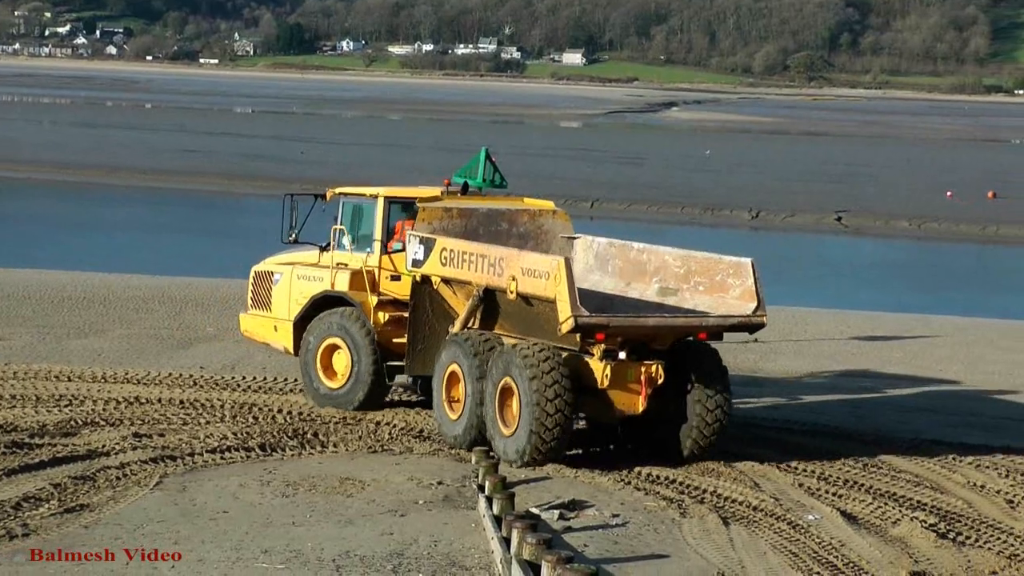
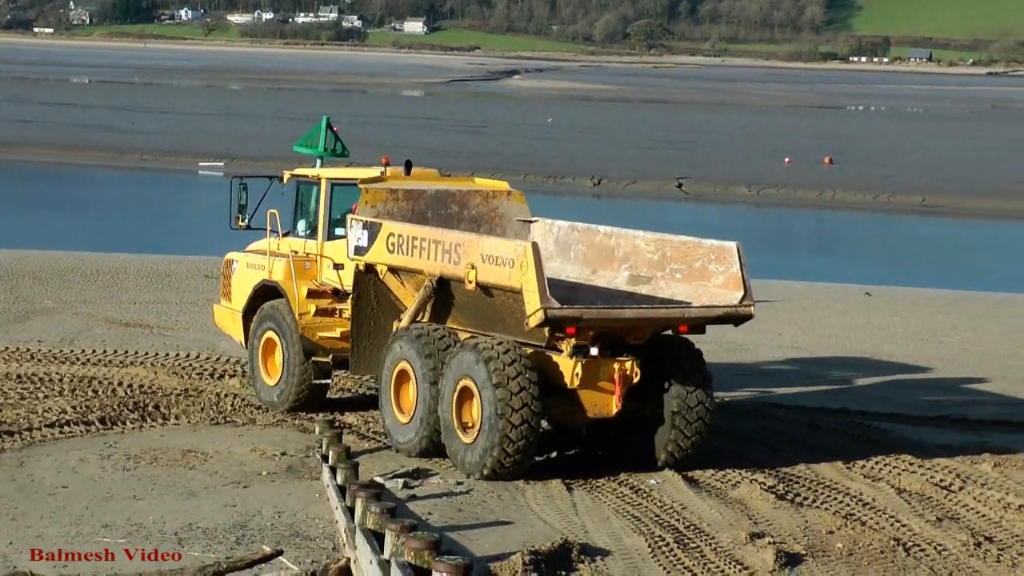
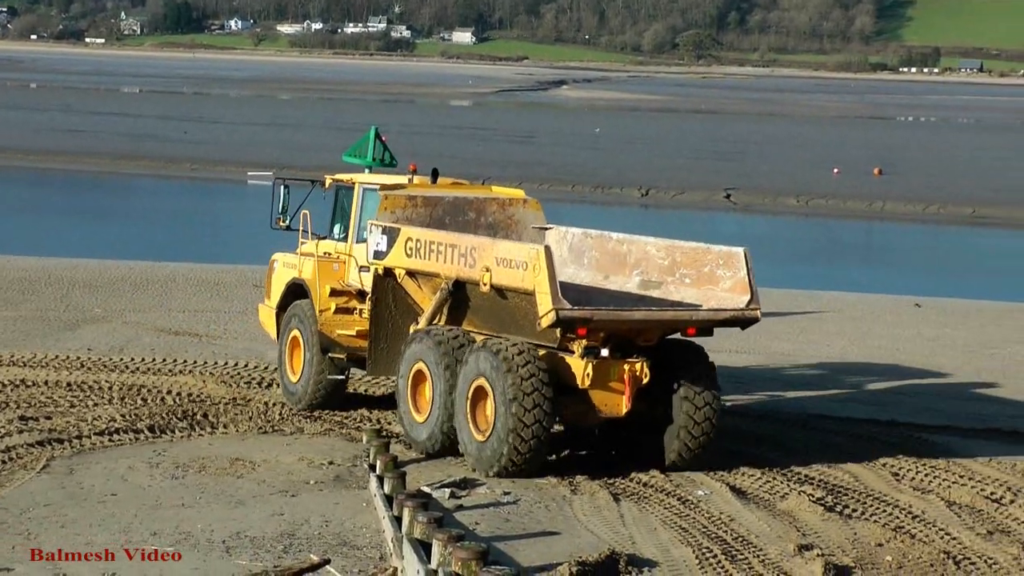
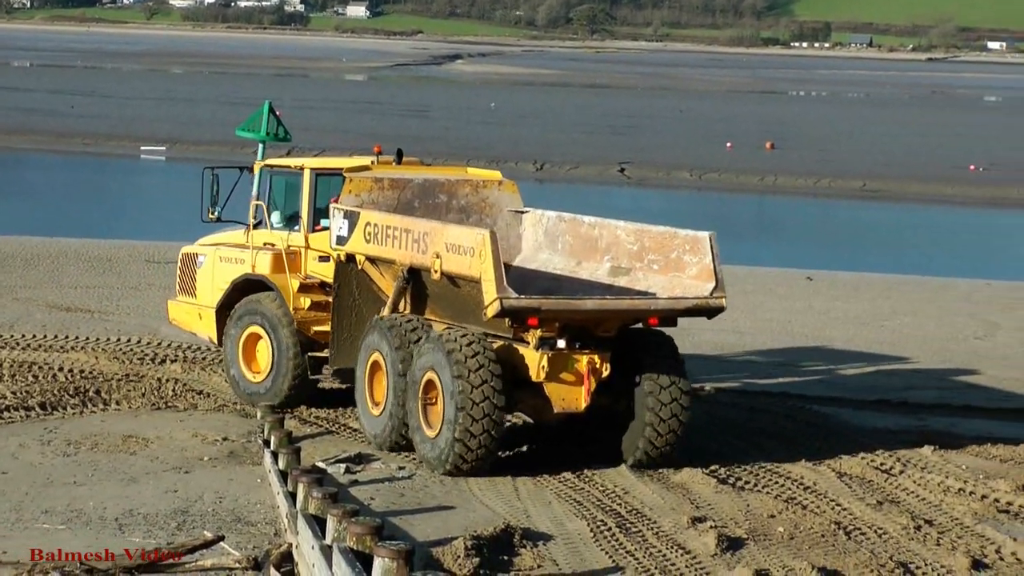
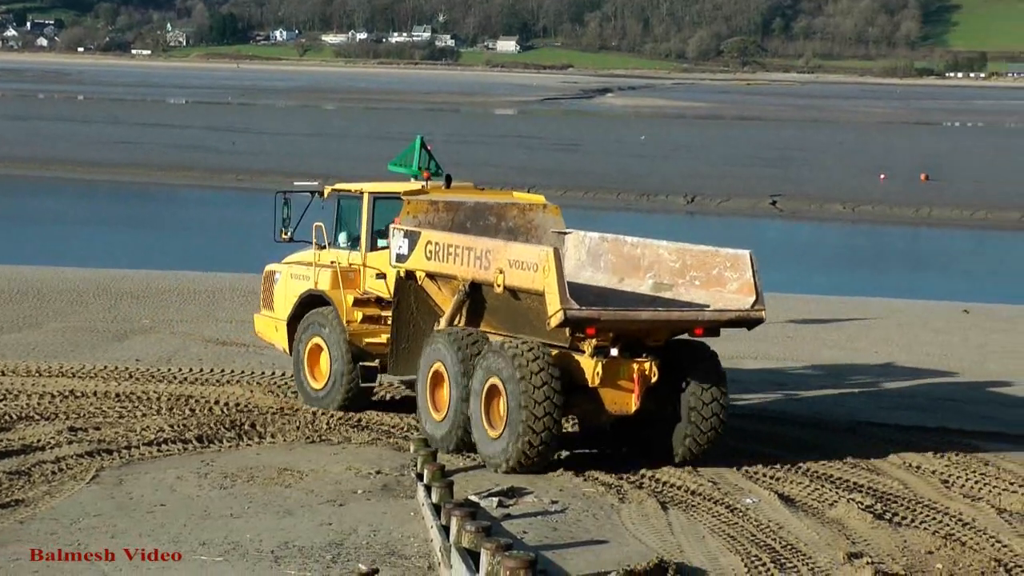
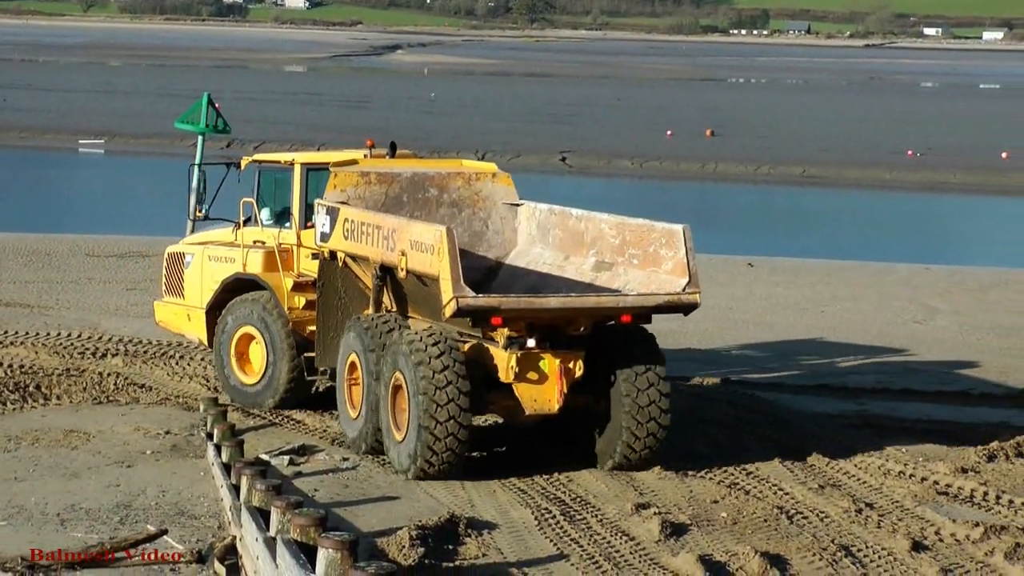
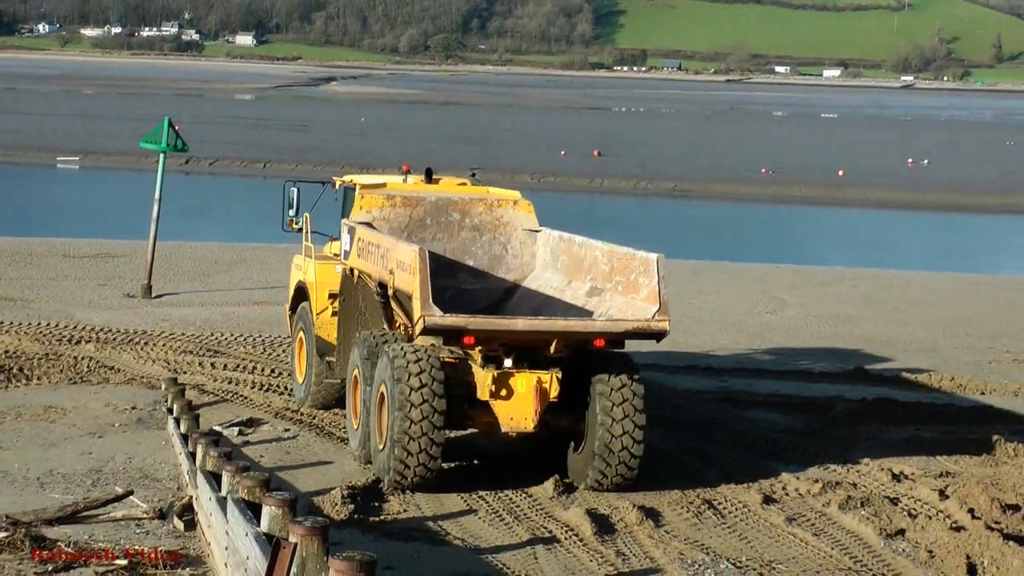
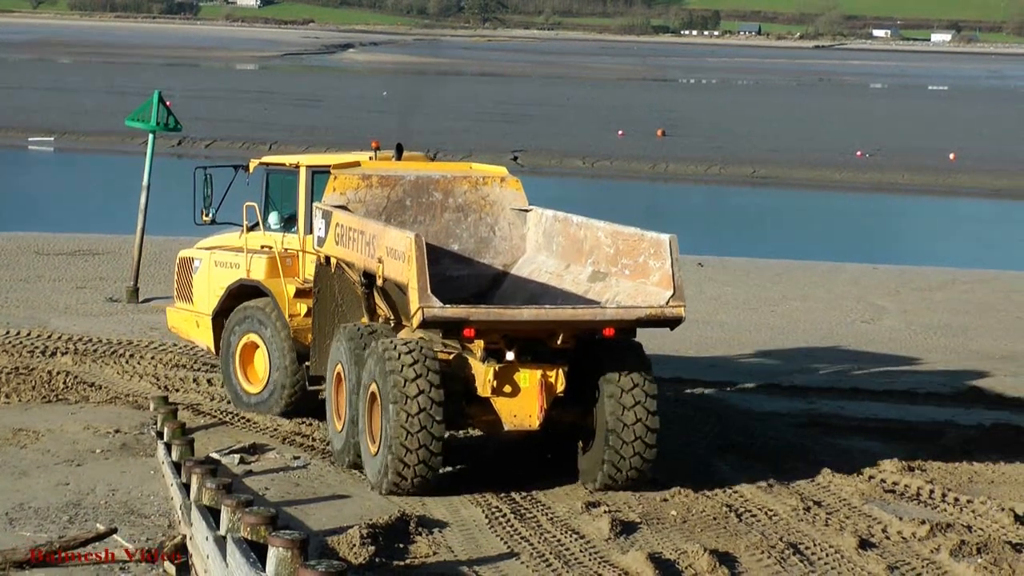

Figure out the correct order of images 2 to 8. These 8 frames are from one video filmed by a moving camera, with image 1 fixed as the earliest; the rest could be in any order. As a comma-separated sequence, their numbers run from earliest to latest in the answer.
5, 3, 2, 4, 6, 8, 7
